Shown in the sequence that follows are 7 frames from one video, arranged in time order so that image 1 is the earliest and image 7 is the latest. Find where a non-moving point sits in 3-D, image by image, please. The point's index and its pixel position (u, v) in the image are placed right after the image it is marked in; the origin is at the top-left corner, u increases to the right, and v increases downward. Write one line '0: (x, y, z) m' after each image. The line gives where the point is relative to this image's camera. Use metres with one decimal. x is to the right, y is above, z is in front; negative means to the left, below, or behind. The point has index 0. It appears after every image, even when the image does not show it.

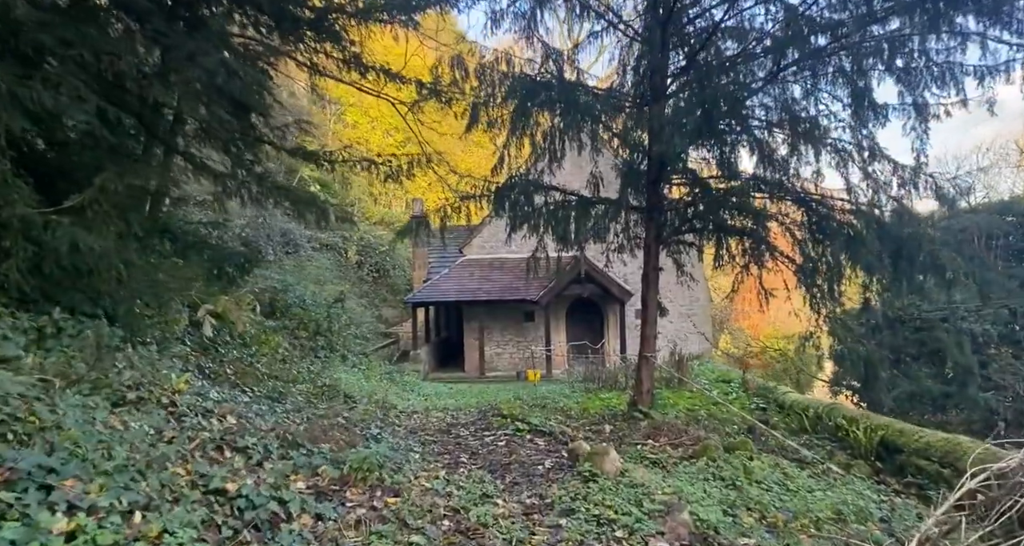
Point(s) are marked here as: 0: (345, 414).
0: (-2.1, -1.8, +8.7) m
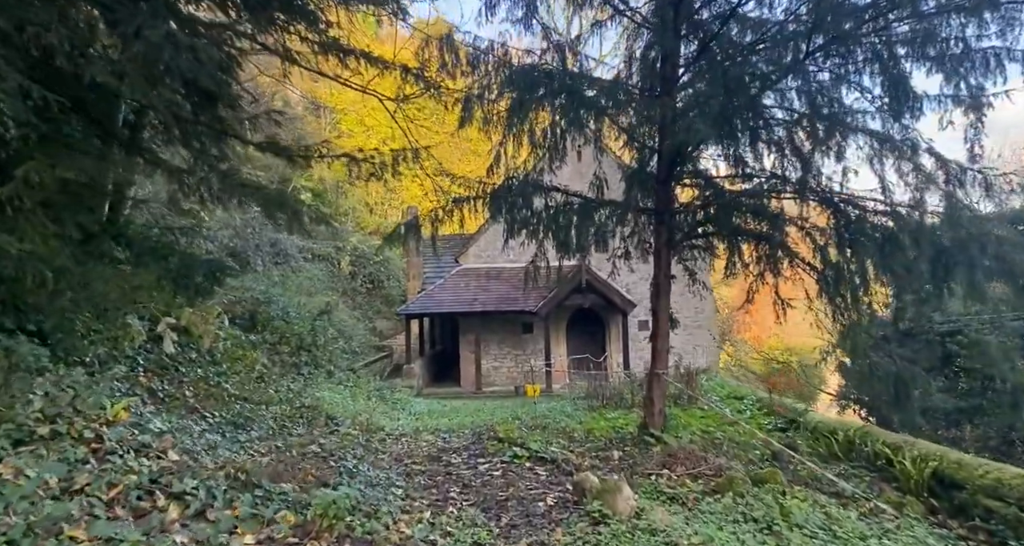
0: (-2.1, -1.9, +7.8) m
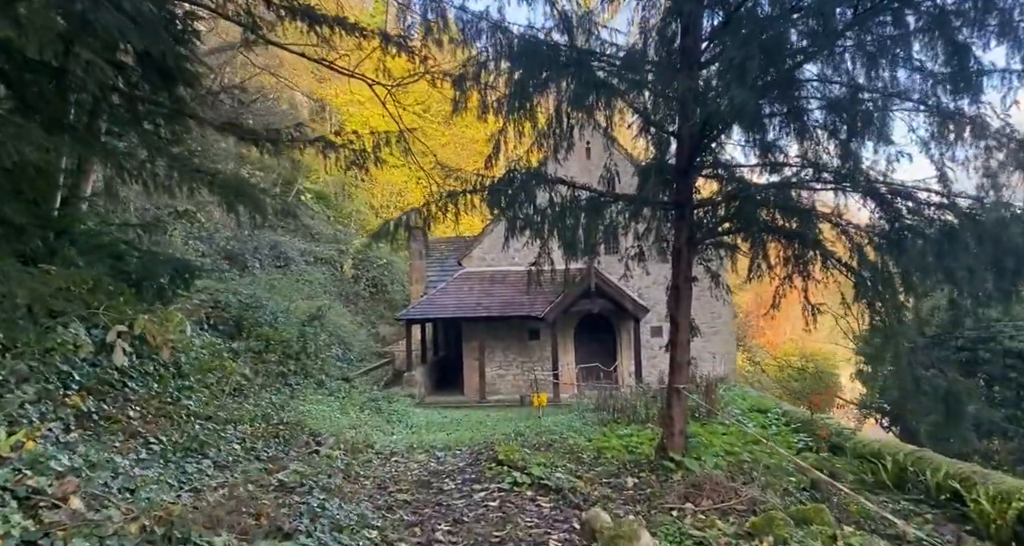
0: (-2.1, -1.9, +6.8) m
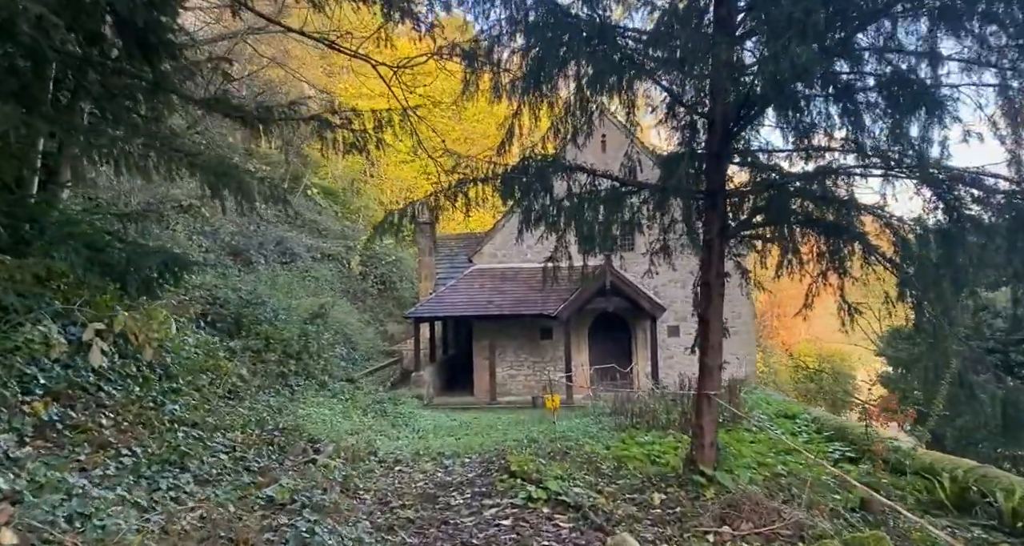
0: (-2.0, -1.8, +6.2) m
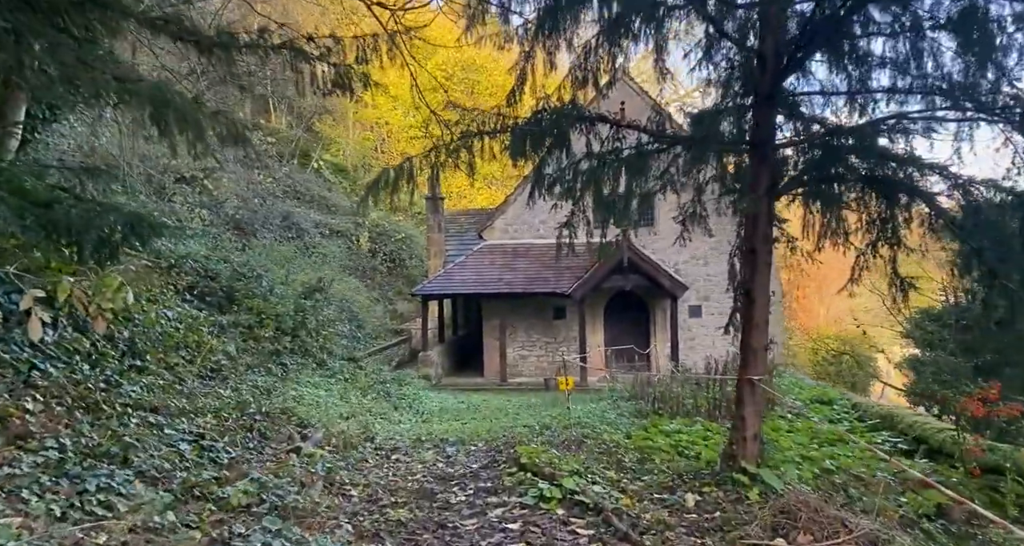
0: (-1.9, -1.5, +5.3) m
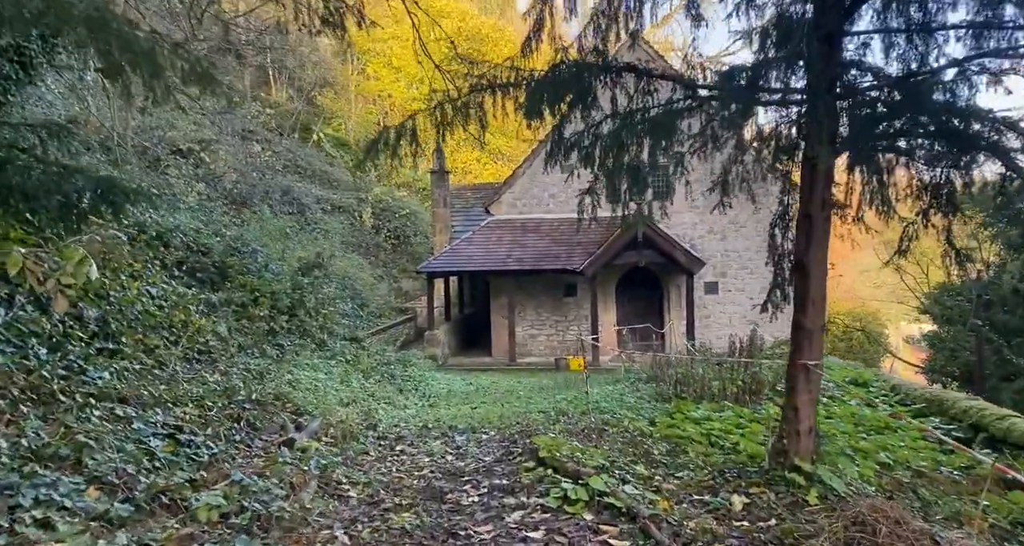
0: (-1.8, -1.3, +4.6) m
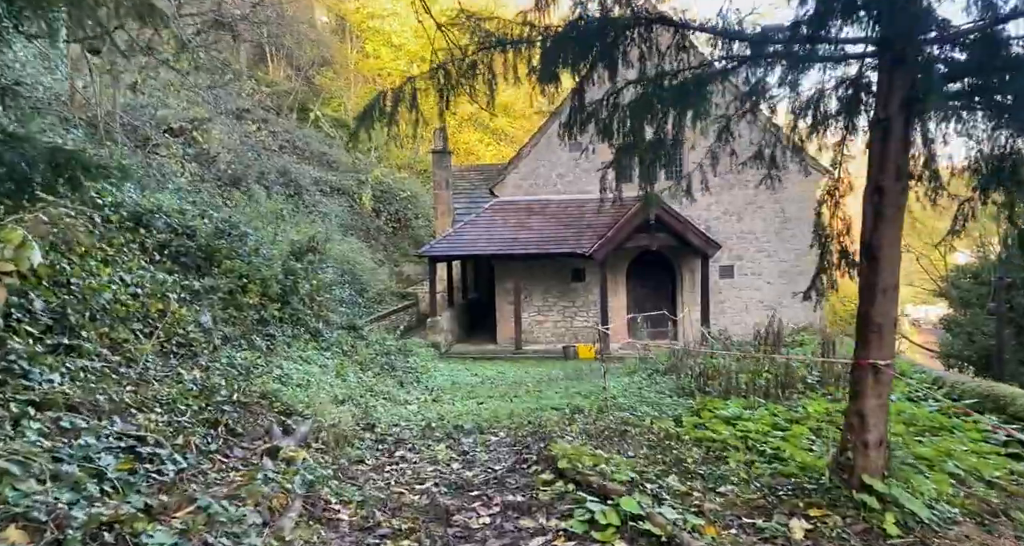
0: (-1.6, -1.2, +3.8) m
